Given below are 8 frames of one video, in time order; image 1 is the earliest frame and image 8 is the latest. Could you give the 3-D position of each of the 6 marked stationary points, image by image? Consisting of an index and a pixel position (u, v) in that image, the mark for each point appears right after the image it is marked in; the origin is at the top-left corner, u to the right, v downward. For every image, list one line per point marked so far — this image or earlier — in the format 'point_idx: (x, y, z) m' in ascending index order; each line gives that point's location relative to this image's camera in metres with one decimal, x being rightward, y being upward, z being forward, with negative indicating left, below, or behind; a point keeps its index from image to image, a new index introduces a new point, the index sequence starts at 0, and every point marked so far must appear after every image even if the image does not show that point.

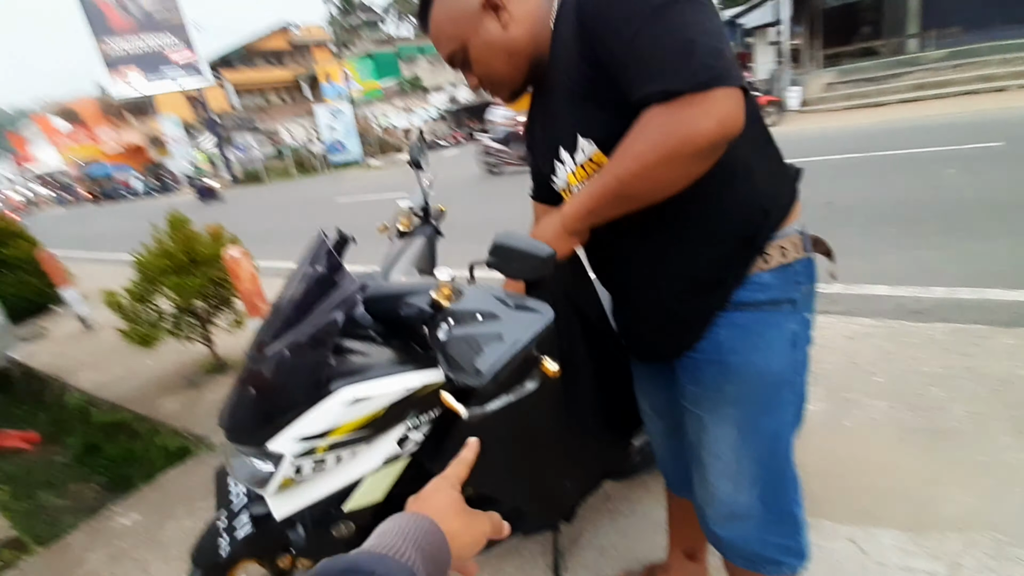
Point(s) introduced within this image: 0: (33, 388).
0: (-4.5, -1.0, +4.8) m
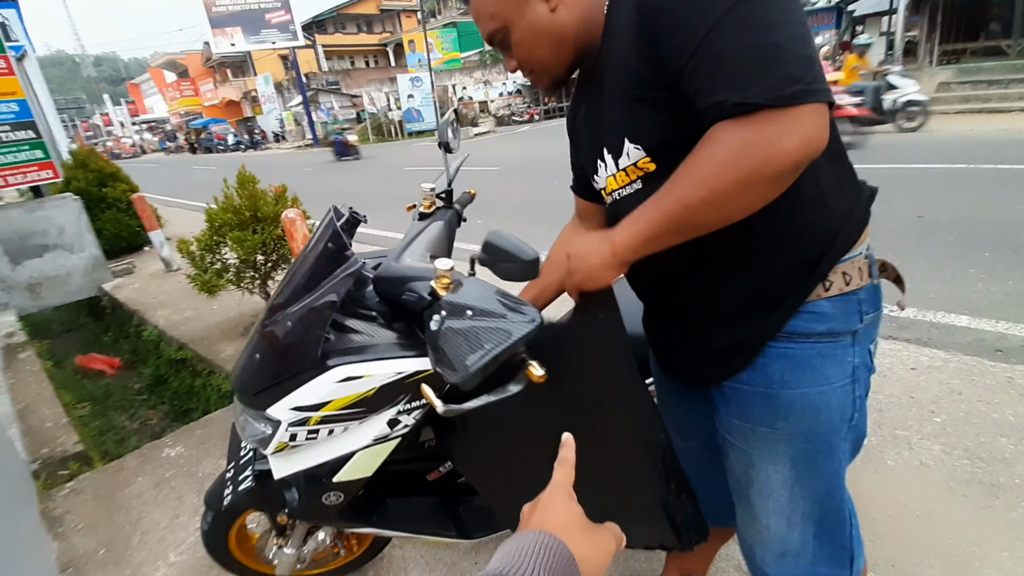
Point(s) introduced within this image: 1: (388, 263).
0: (-4.1, -0.3, +5.3) m
1: (-0.3, +0.1, +1.3) m
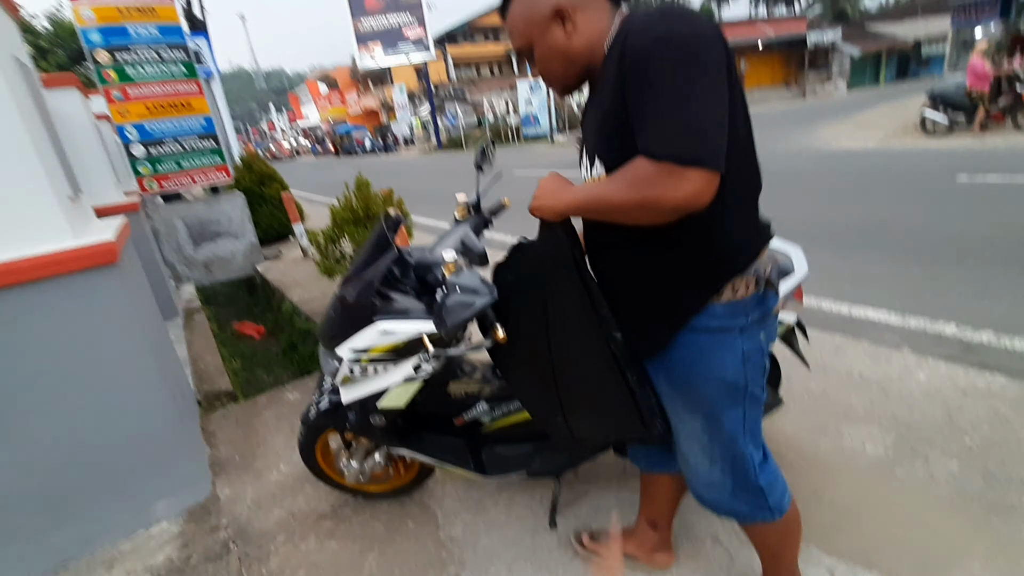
0: (-3.1, -0.1, +6.5) m
1: (-0.3, +0.1, +1.8) m
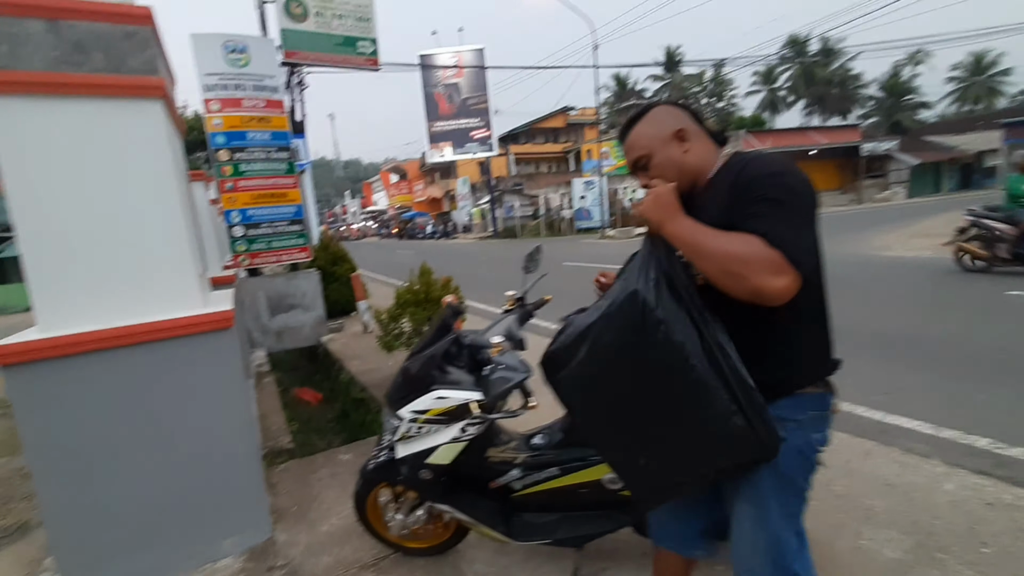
0: (-2.5, -1.1, +7.1) m
1: (-0.2, -0.2, +2.2) m
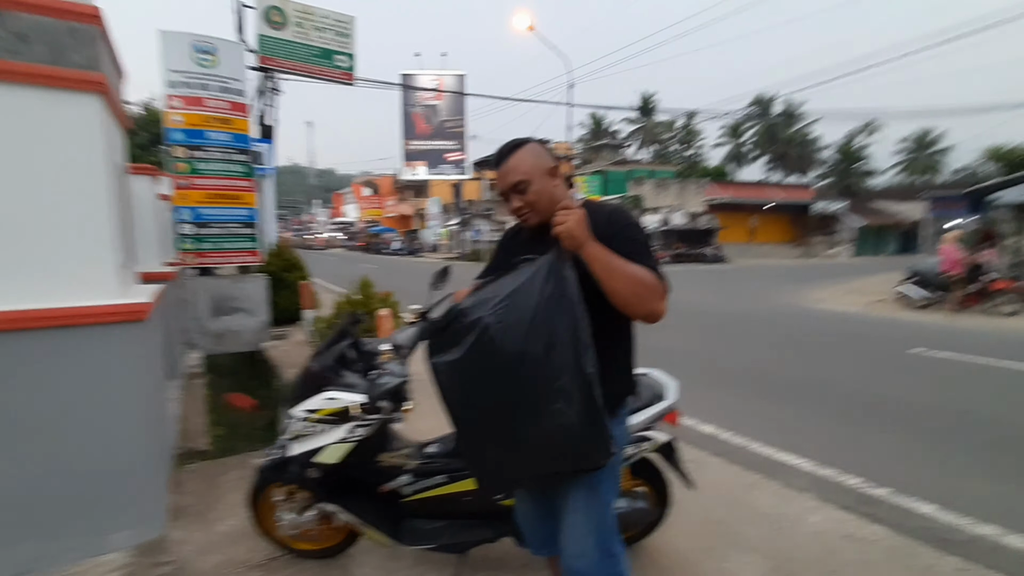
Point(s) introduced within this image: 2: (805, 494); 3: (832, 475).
0: (-3.4, -1.2, +7.0) m
1: (-0.6, -0.3, +2.4) m
2: (+1.9, -1.3, +3.3) m
3: (+2.2, -1.3, +3.5) m
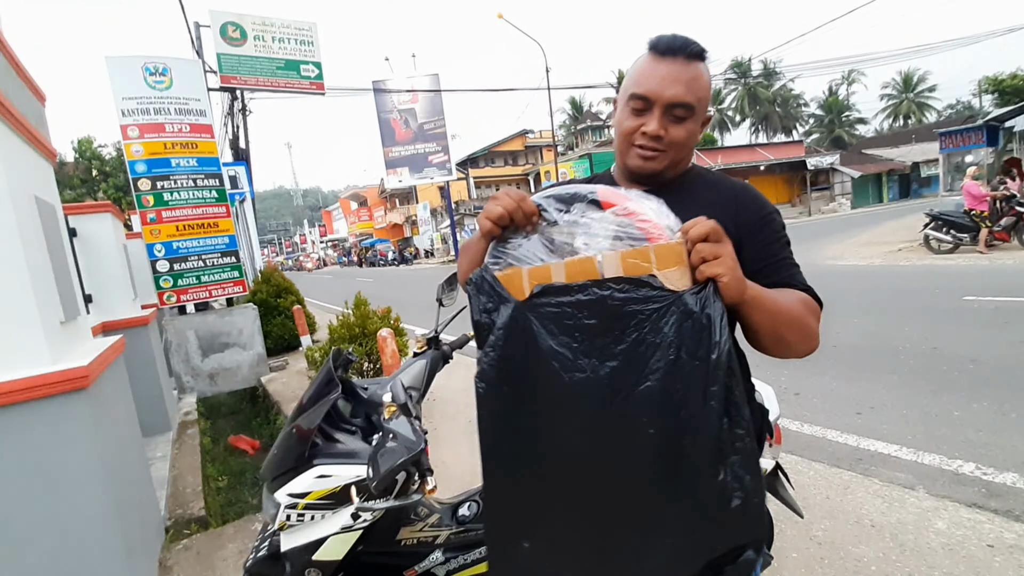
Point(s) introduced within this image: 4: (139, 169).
0: (-3.1, -1.6, +6.4) m
1: (-0.5, -0.4, +1.8) m
2: (+2.2, -1.1, +2.7) m
3: (+2.5, -1.0, +2.9) m
4: (-4.7, +1.5, +6.3) m
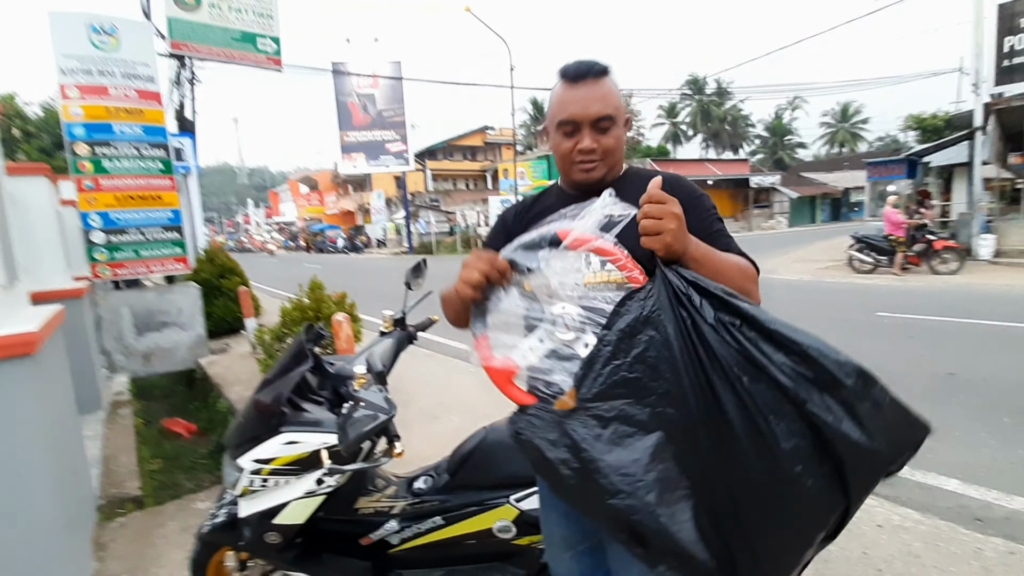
0: (-3.8, -1.3, +6.2) m
1: (-0.6, -0.3, +1.9) m
2: (+1.9, -1.2, +3.0) m
3: (+2.2, -1.1, +3.3) m
4: (-5.2, +1.9, +6.0) m
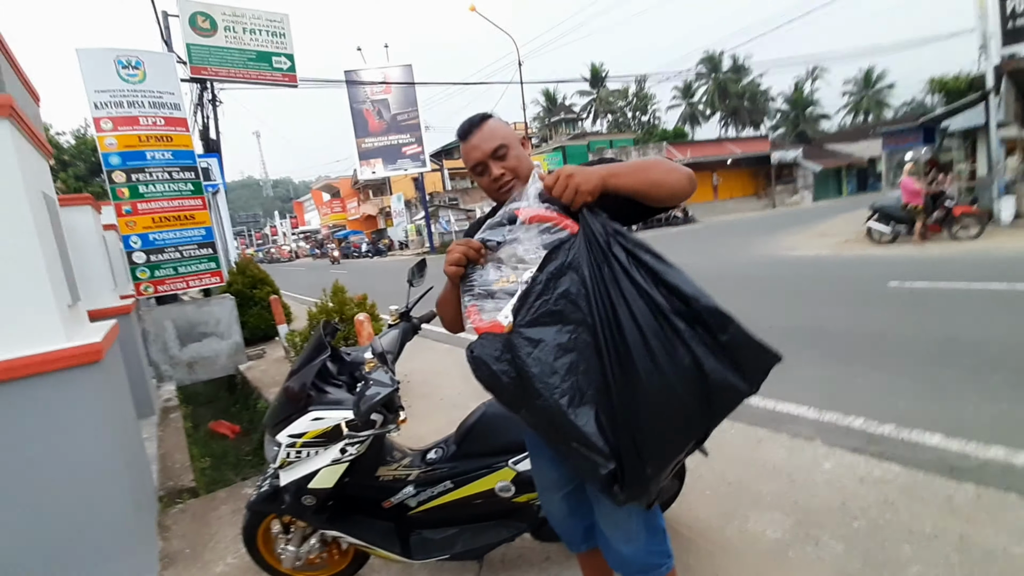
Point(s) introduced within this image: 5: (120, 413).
0: (-3.5, -1.4, +6.7) m
1: (-0.7, -0.3, +2.2) m
2: (+1.9, -1.0, +3.2) m
3: (+2.2, -0.9, +3.5) m
4: (-5.1, +1.6, +6.5) m
5: (-2.4, -0.8, +3.1) m
